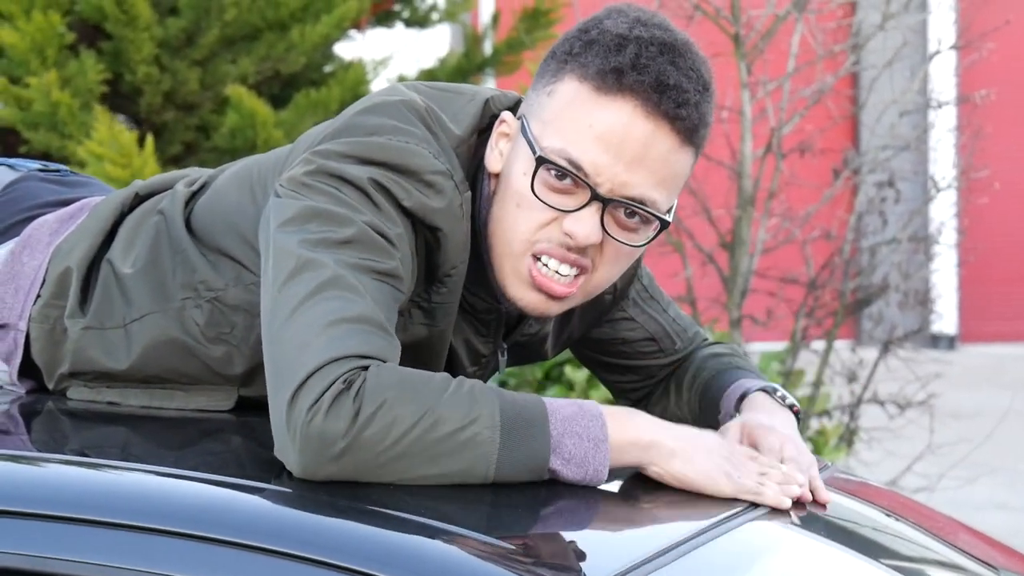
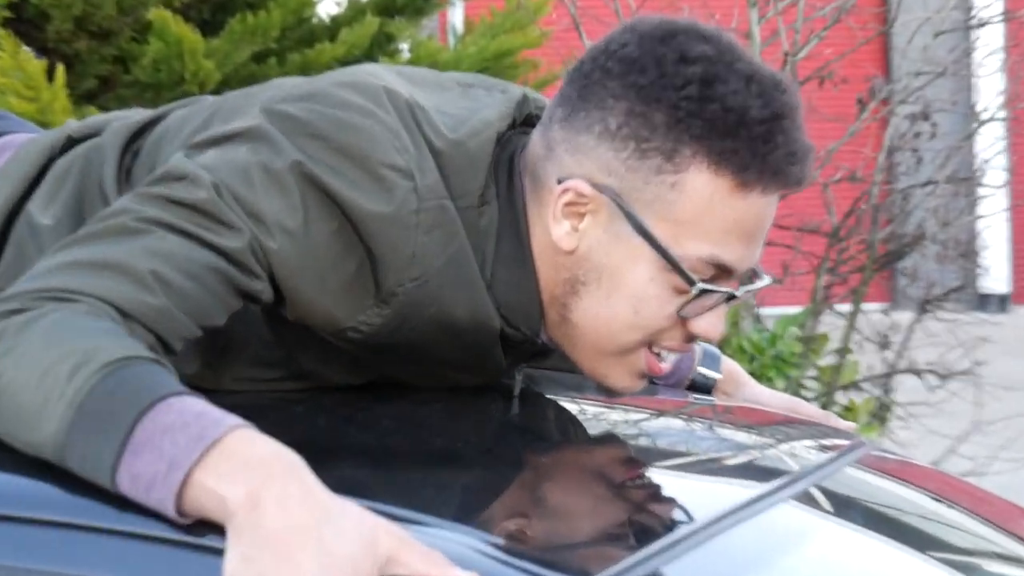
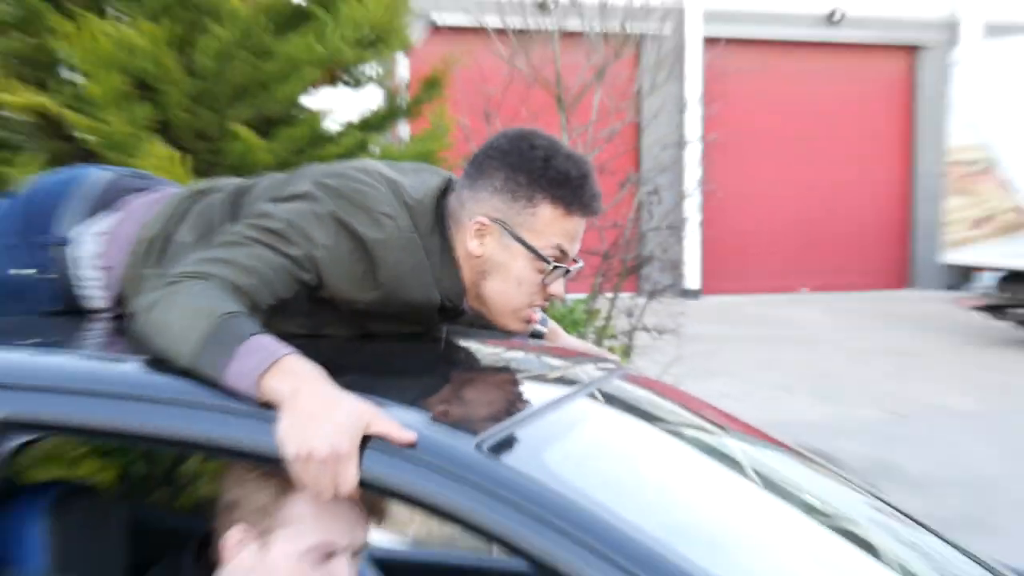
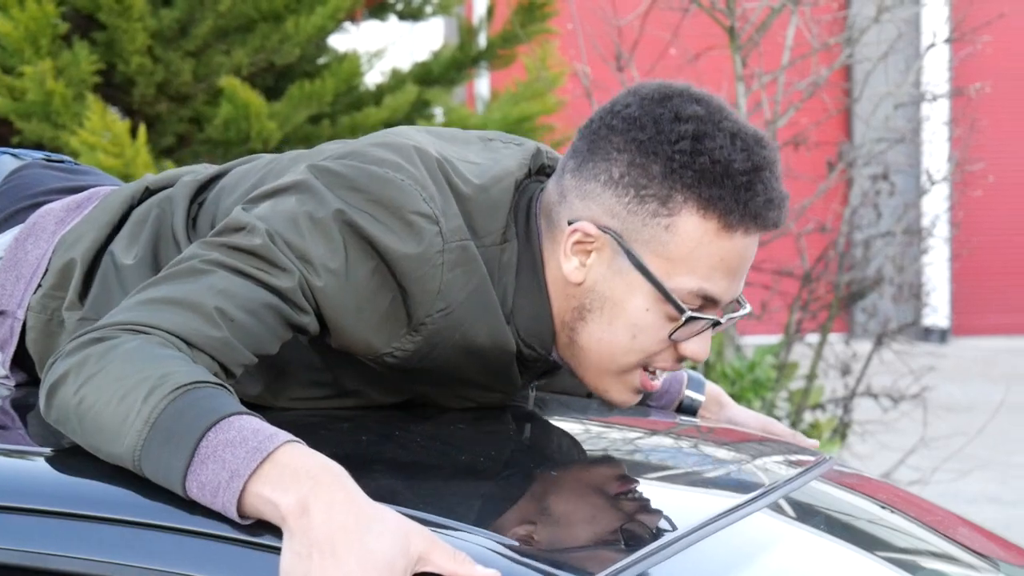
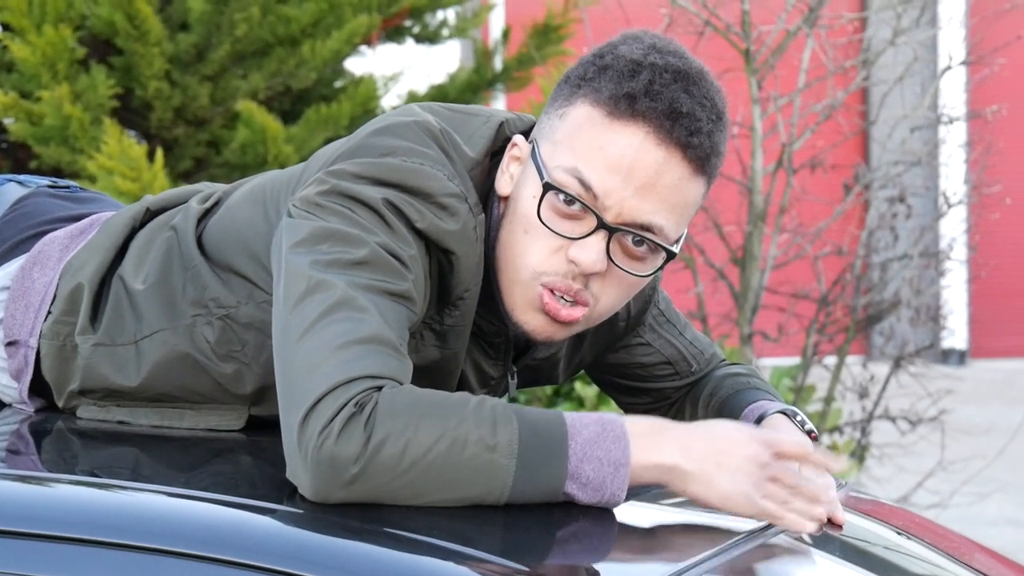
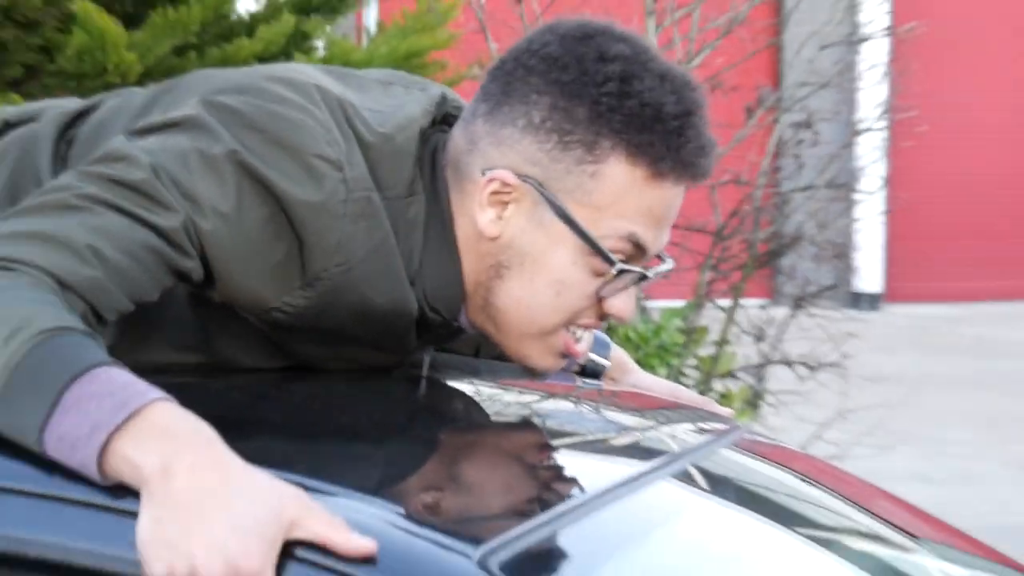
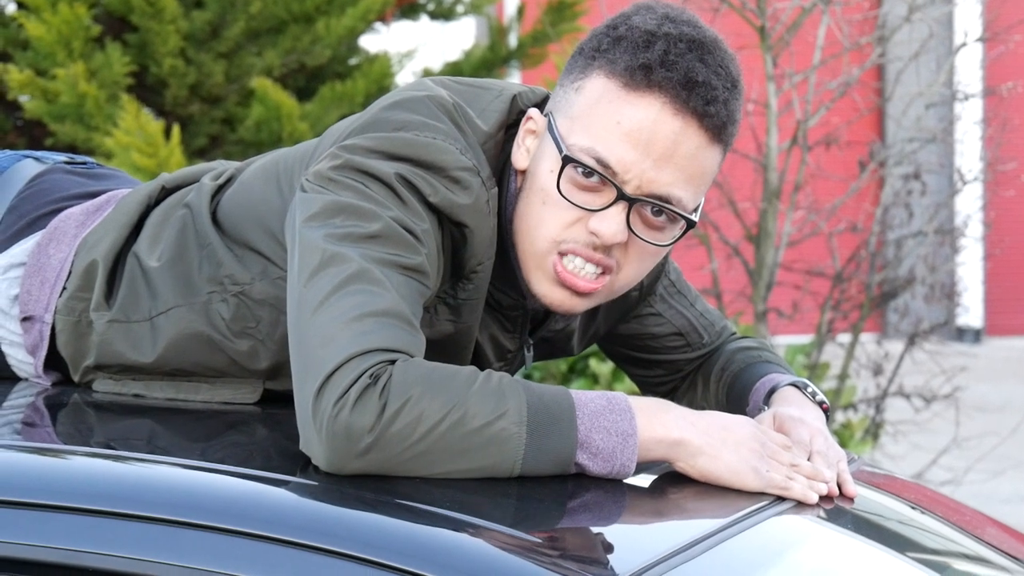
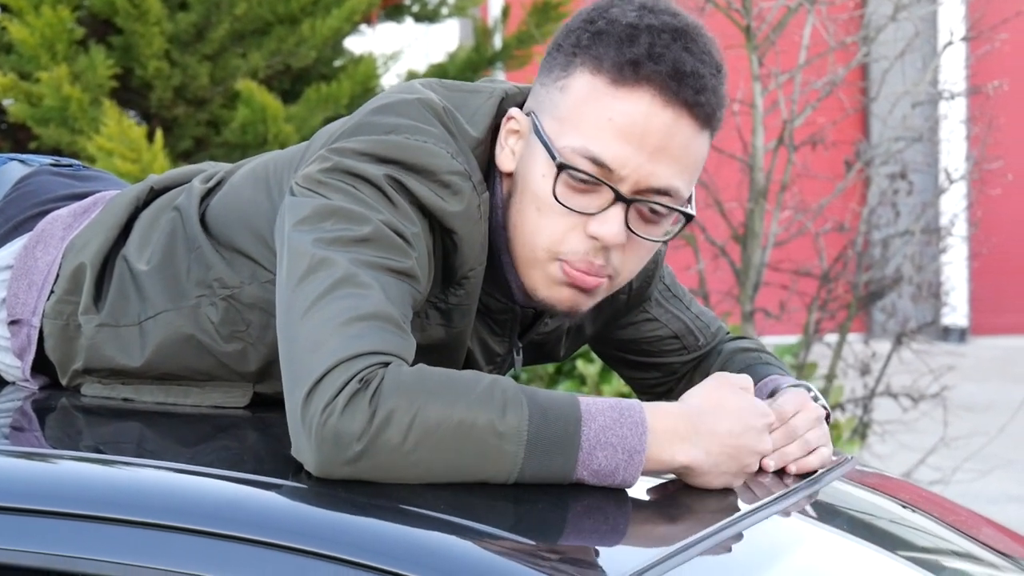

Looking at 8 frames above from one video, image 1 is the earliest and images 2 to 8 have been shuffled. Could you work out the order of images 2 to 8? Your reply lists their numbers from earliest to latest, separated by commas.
7, 5, 8, 4, 2, 6, 3
